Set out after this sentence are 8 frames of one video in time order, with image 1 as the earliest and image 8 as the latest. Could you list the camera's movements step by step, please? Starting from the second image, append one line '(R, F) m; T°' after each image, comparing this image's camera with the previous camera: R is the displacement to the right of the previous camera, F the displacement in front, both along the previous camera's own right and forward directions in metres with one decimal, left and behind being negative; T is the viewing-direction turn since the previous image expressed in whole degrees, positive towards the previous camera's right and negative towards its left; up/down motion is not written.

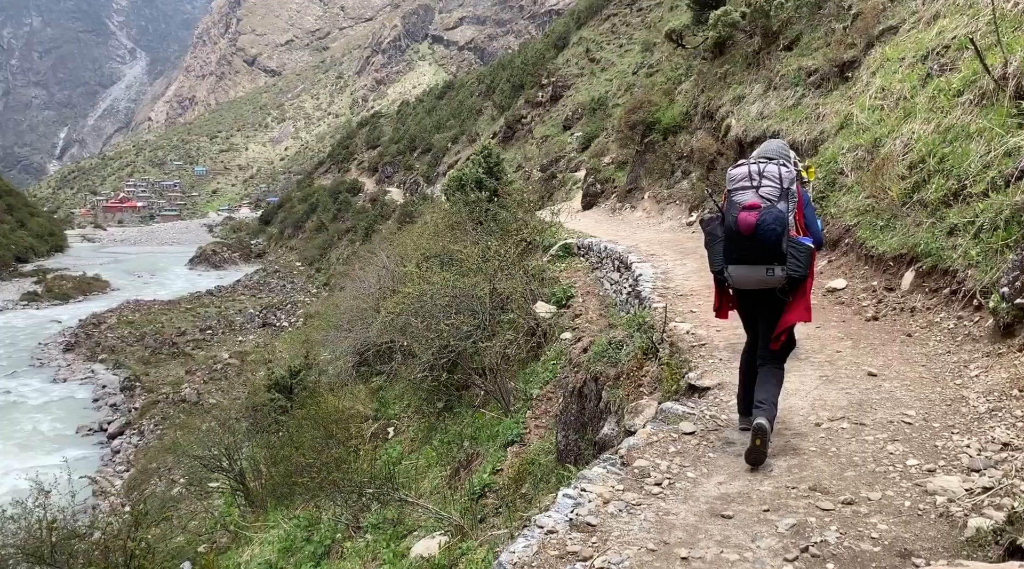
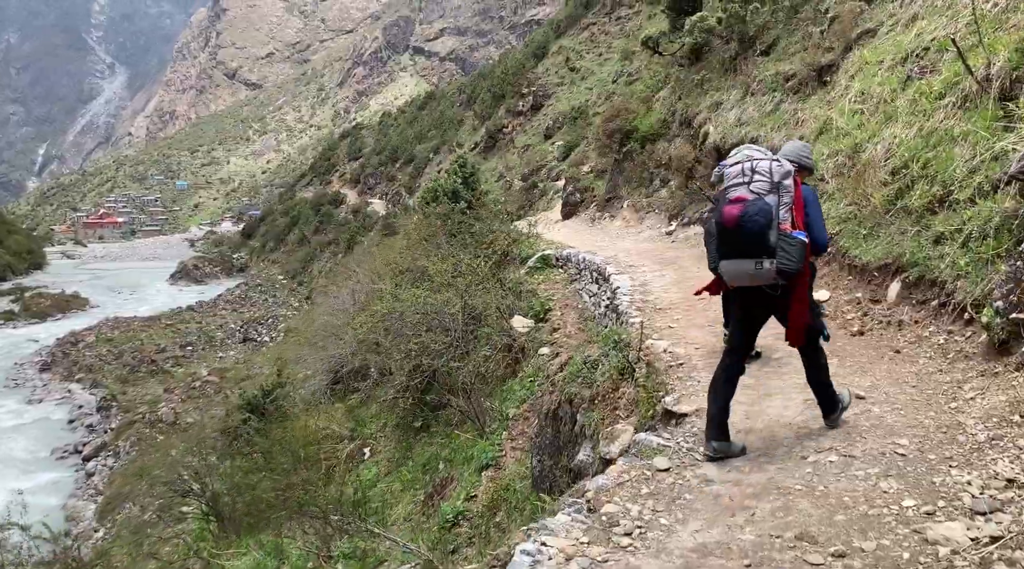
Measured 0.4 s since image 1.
(+0.1, +0.3) m; +1°
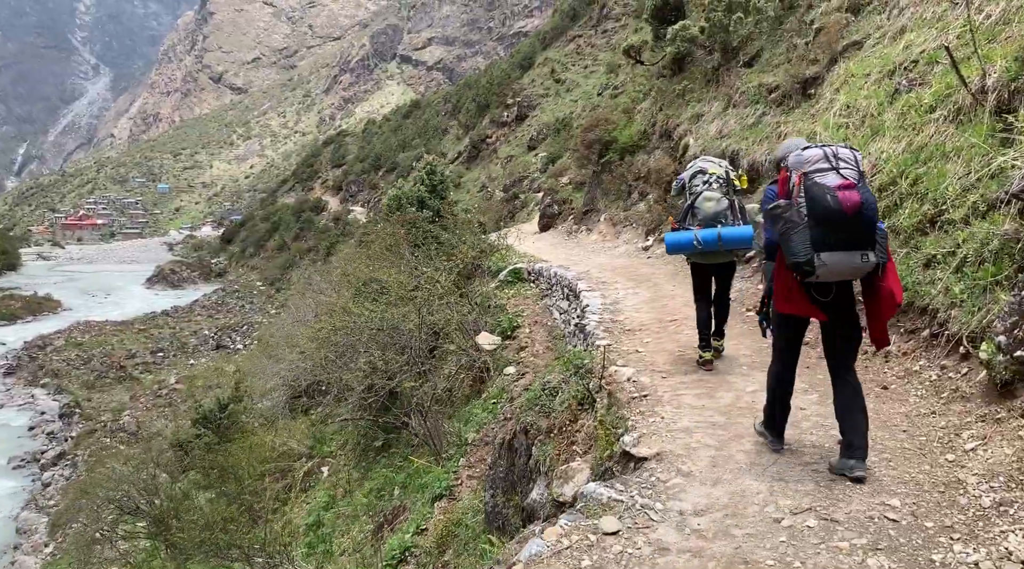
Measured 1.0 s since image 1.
(+0.2, +0.5) m; +1°
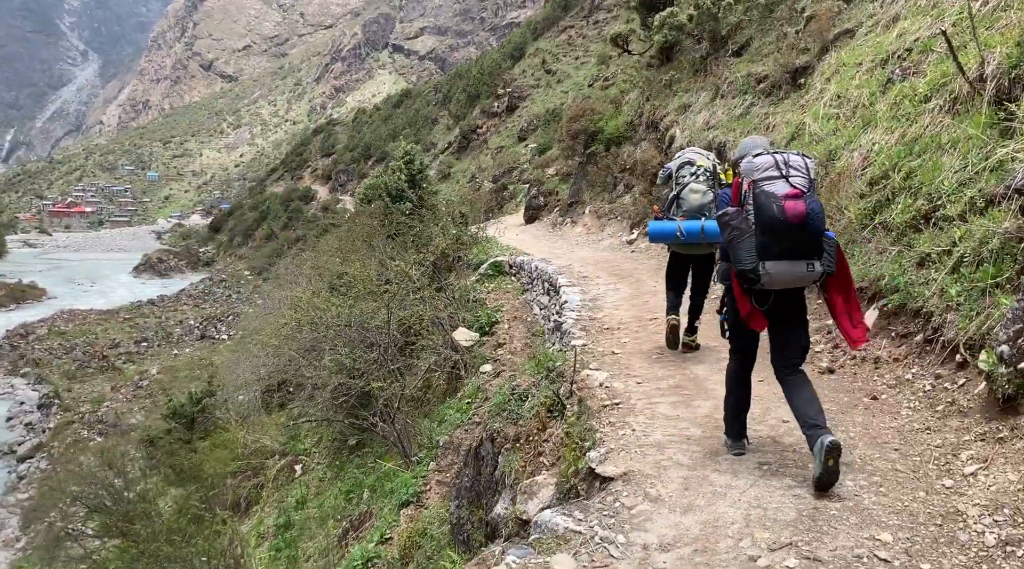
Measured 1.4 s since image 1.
(+0.2, +0.3) m; +1°
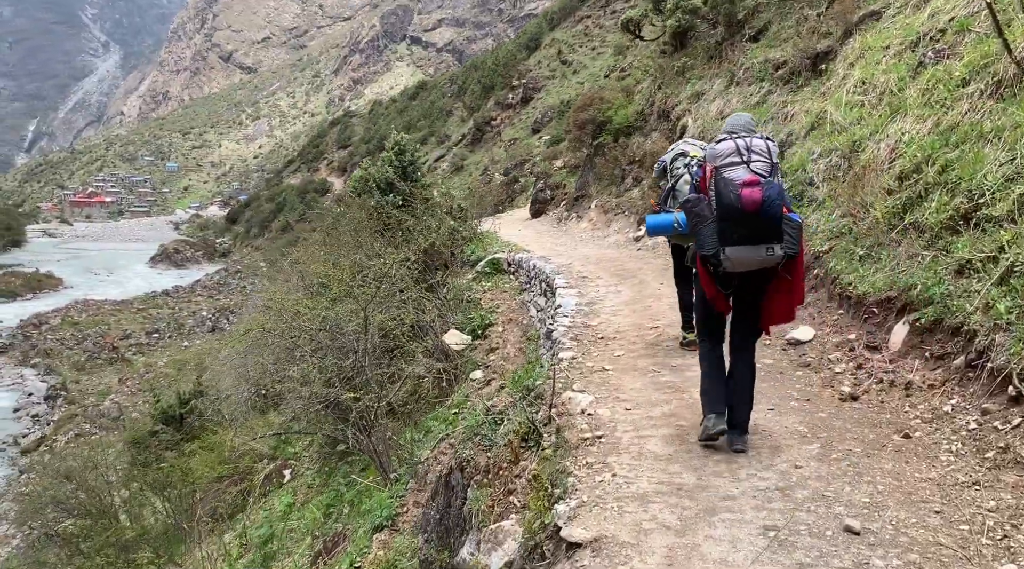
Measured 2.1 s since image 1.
(+0.2, +0.6) m; -1°
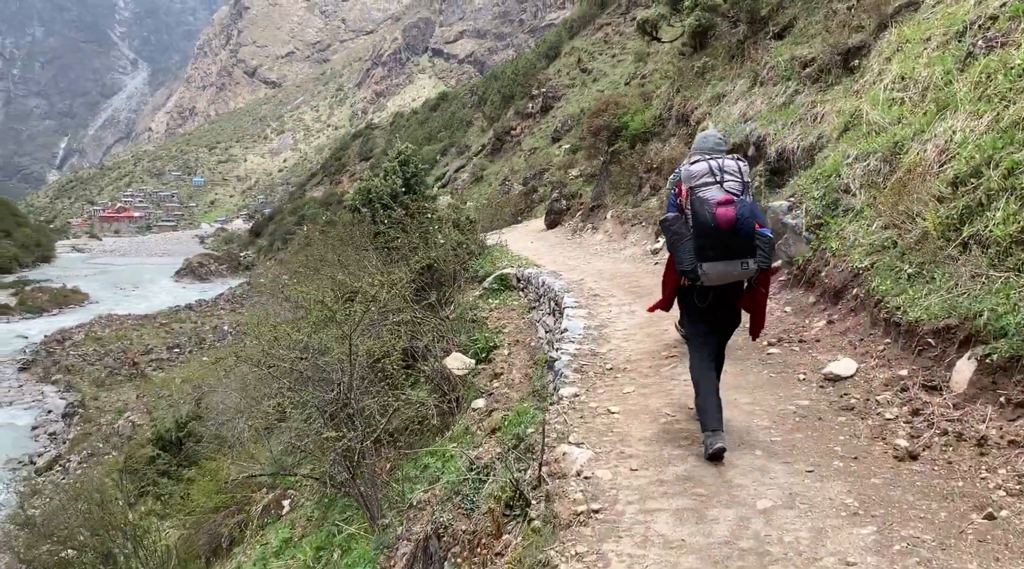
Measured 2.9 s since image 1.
(+0.2, +0.6) m; -2°
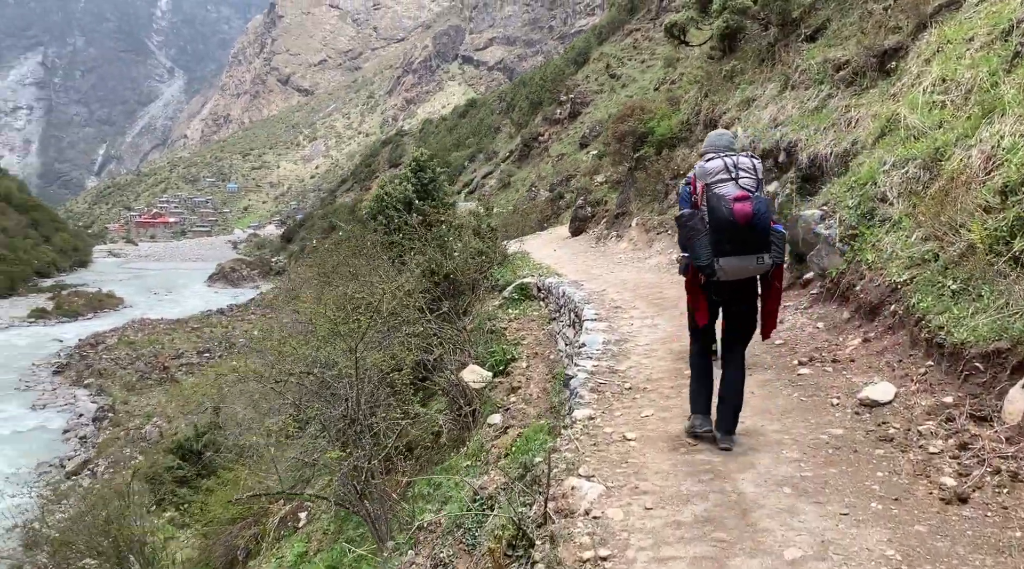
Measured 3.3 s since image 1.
(+0.1, +0.2) m; -2°
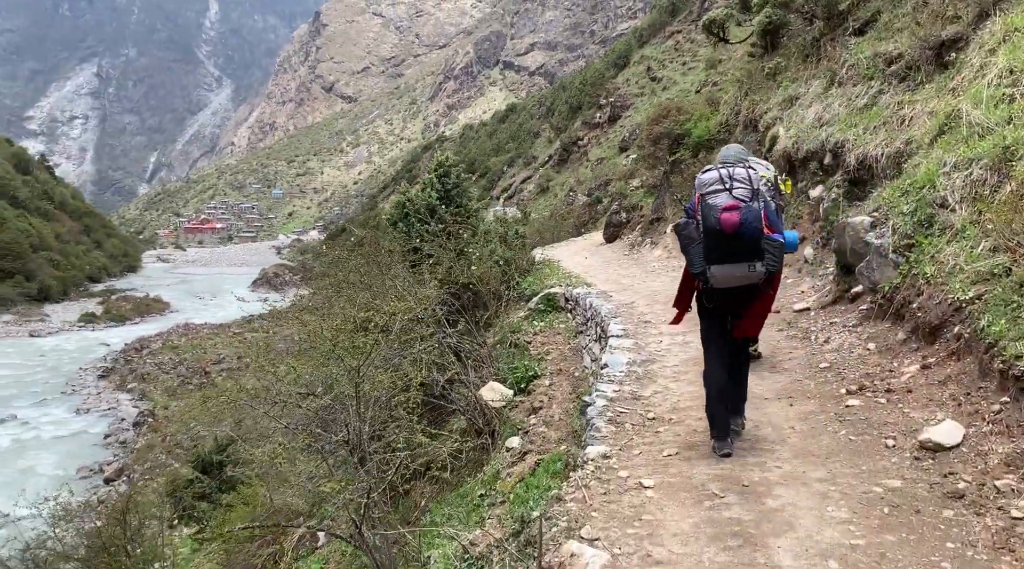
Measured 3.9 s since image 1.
(+0.2, +0.5) m; -3°
